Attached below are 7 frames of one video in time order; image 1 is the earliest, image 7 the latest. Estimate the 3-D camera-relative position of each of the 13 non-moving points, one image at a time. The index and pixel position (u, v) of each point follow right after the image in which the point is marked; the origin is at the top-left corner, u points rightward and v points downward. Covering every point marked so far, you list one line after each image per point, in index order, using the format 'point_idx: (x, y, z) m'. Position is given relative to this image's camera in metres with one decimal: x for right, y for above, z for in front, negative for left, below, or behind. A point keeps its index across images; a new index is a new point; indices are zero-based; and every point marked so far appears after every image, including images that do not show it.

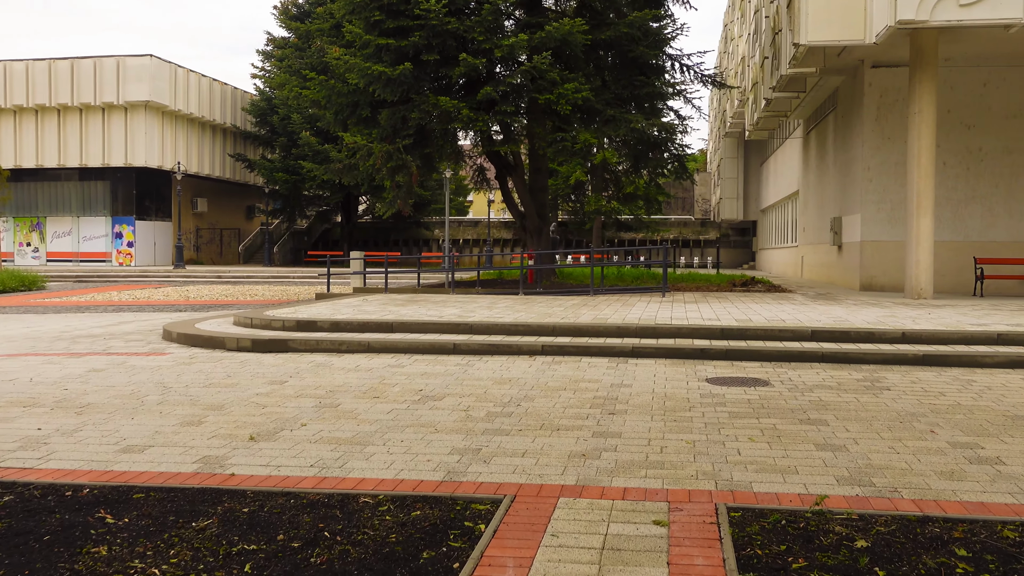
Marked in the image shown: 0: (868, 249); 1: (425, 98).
0: (+7.0, +0.8, +18.9) m
1: (-1.7, +3.8, +19.0) m
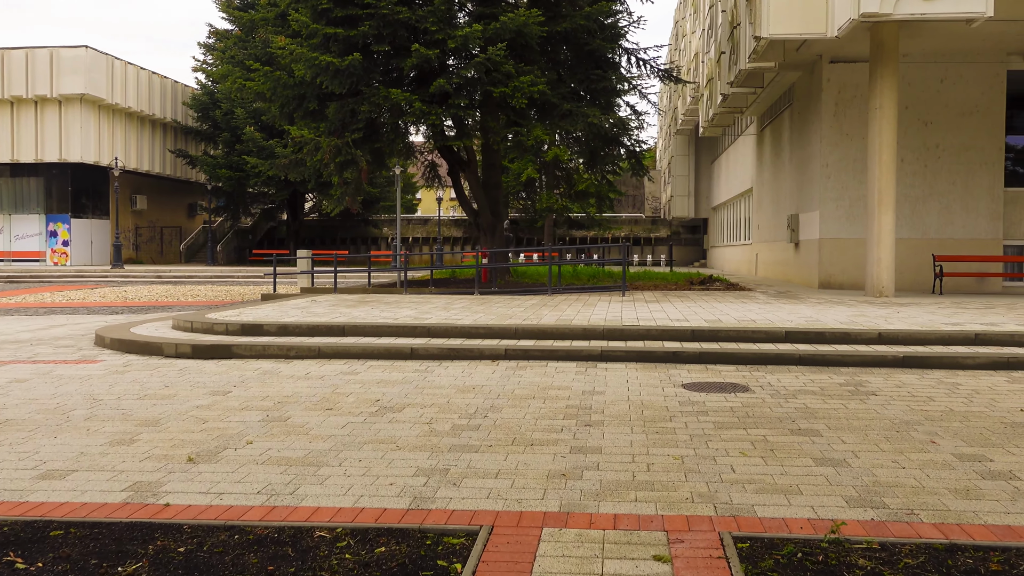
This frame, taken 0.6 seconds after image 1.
0: (+6.1, +0.8, +18.7) m
1: (-2.6, +3.8, +18.3) m
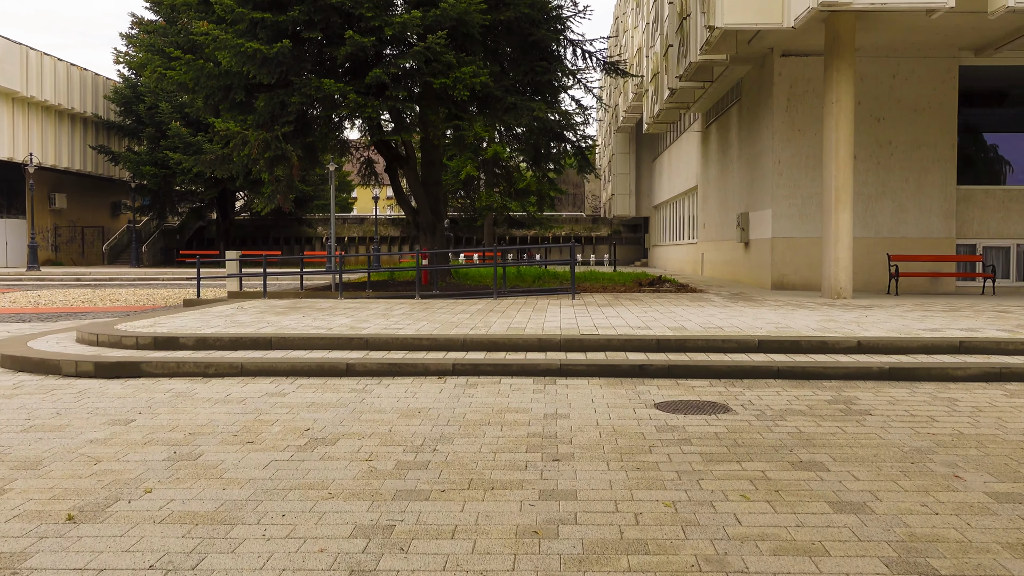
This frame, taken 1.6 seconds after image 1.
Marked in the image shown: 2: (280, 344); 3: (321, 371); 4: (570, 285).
0: (+5.1, +0.8, +18.1) m
1: (-3.7, +3.7, +17.2) m
2: (-2.2, -0.5, +9.2) m
3: (-1.7, -0.7, +8.4) m
4: (+1.0, +0.1, +16.3) m
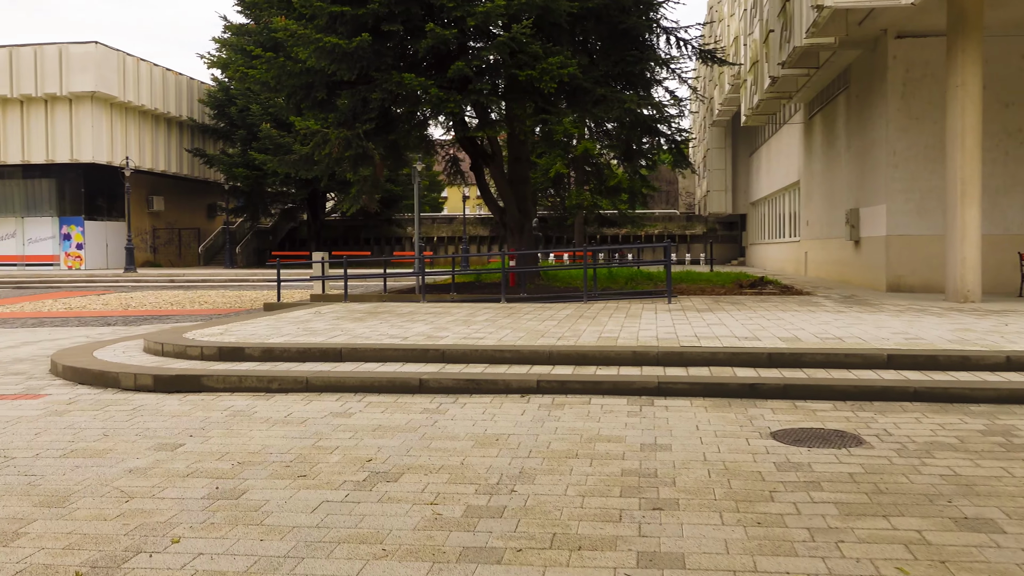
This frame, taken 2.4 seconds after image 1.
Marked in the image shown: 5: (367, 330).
0: (+6.7, +0.8, +16.7) m
1: (-2.1, +3.7, +16.5) m
2: (-1.4, -0.6, +8.5) m
3: (-1.0, -0.8, +7.6) m
4: (+2.4, 0.0, +15.2) m
5: (-1.5, -0.4, +10.2) m
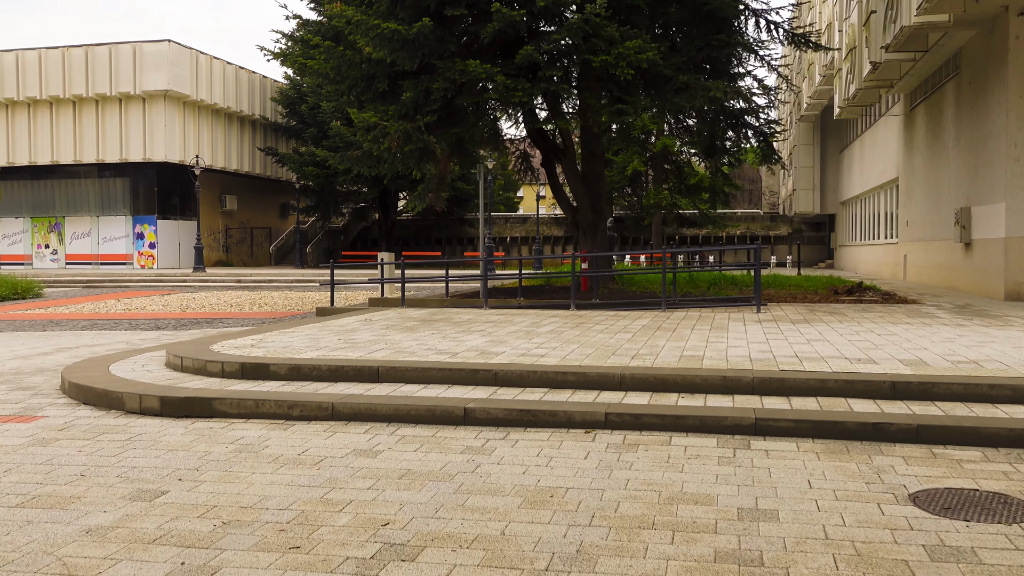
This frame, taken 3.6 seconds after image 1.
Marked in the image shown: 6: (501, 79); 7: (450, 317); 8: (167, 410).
0: (+7.8, +0.6, +14.8) m
1: (-1.0, +3.6, +15.4) m
2: (-0.9, -0.7, +7.3) m
3: (-0.5, -0.9, +6.4) m
4: (+3.5, -0.1, +13.7) m
5: (-0.9, -0.5, +9.0) m
6: (-0.2, +3.2, +14.8) m
7: (-0.8, -0.4, +12.1) m
8: (-2.5, -0.9, +6.8) m
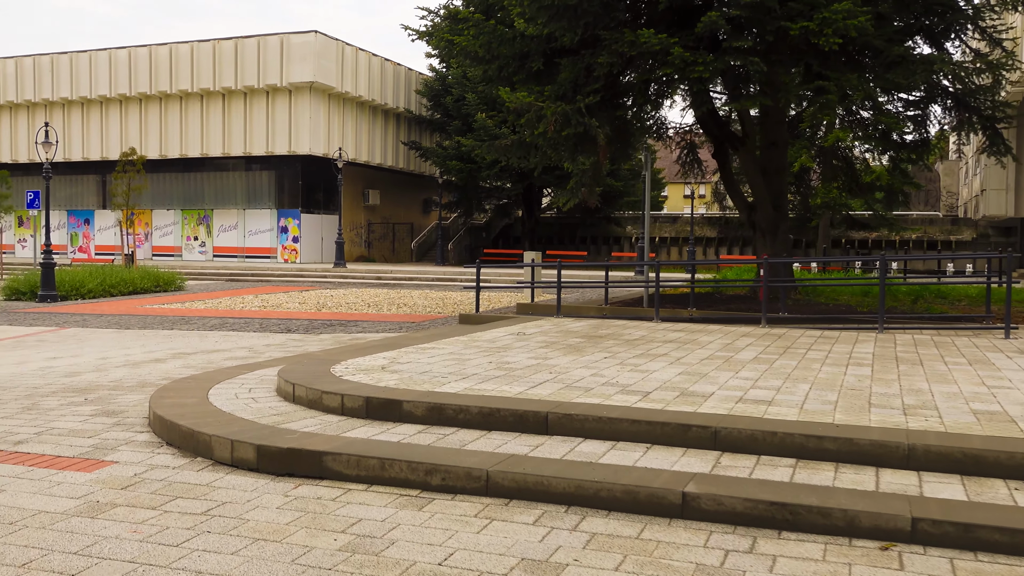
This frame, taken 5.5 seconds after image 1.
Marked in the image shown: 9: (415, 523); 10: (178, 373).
0: (+10.0, +0.3, +11.5) m
1: (+1.5, +3.5, +13.3) m
2: (+0.3, -0.8, +5.3) m
3: (+0.5, -1.0, +4.3) m
4: (+5.5, -0.3, +11.0) m
5: (+0.5, -0.6, +7.0) m
6: (+2.2, +3.1, +12.6) m
7: (+1.1, -0.5, +10.0) m
8: (-1.3, -0.9, +5.0) m
9: (-0.4, -1.0, +4.2) m
10: (-3.2, -0.8, +9.2) m
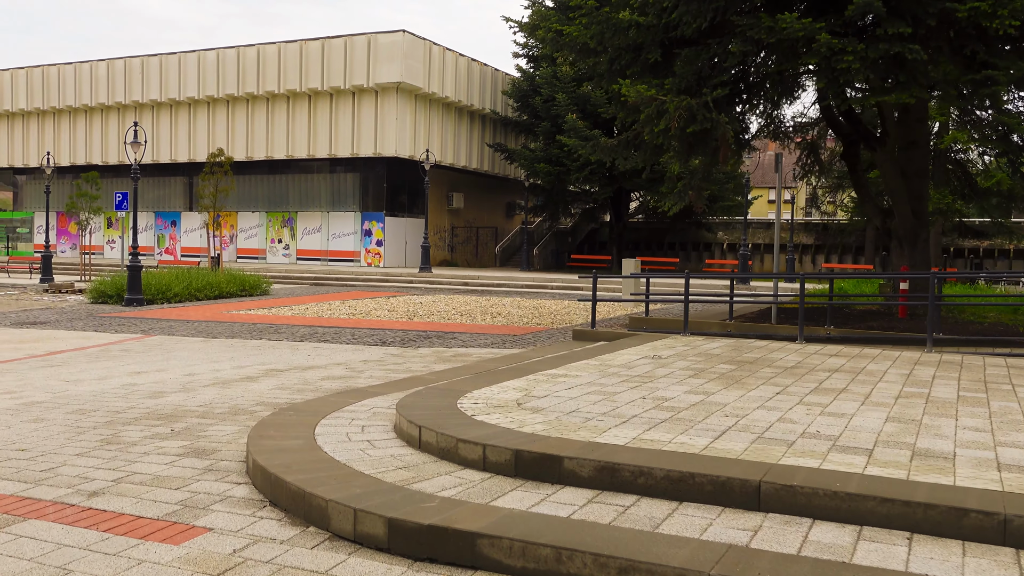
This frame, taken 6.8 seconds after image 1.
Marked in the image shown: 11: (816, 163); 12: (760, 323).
0: (+11.3, 0.0, +9.5) m
1: (+3.0, +3.3, +11.9) m
2: (+1.1, -0.9, +4.1) m
3: (+1.3, -1.1, +3.1) m
4: (+6.8, -0.5, +9.3) m
5: (+1.5, -0.8, +5.7) m
6: (+3.7, +2.9, +11.2) m
7: (+2.3, -0.6, +8.7) m
8: (-0.5, -1.0, +3.9) m
9: (+0.3, -1.1, +3.0) m
10: (-2.0, -0.9, +8.2) m
11: (+6.0, +2.4, +18.9) m
12: (+3.4, -0.5, +13.0) m
